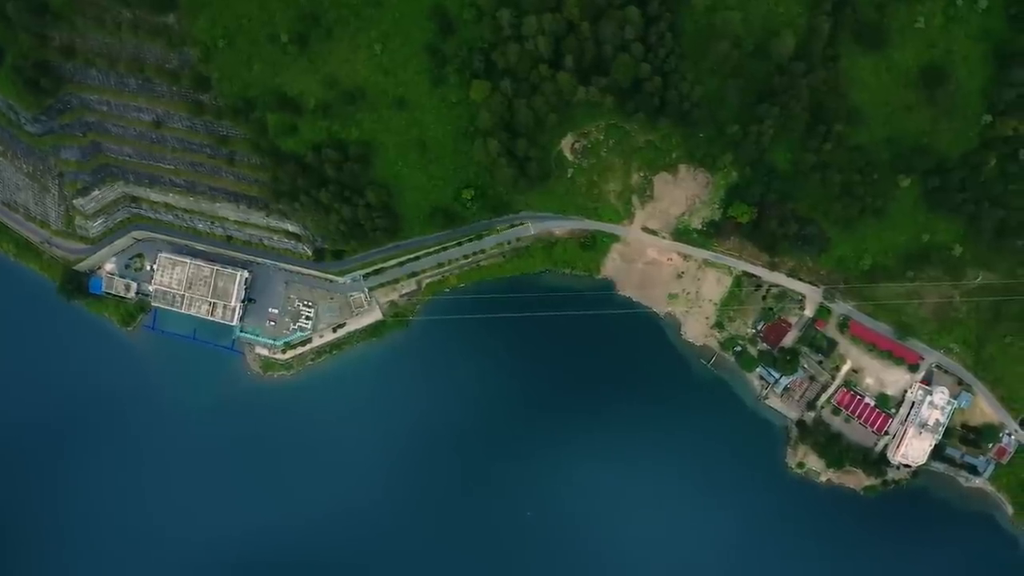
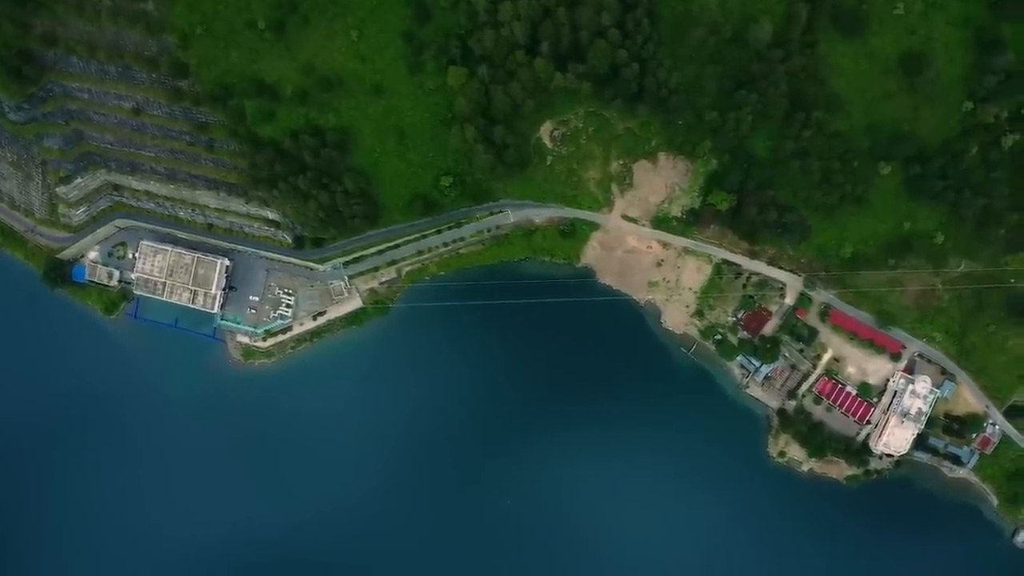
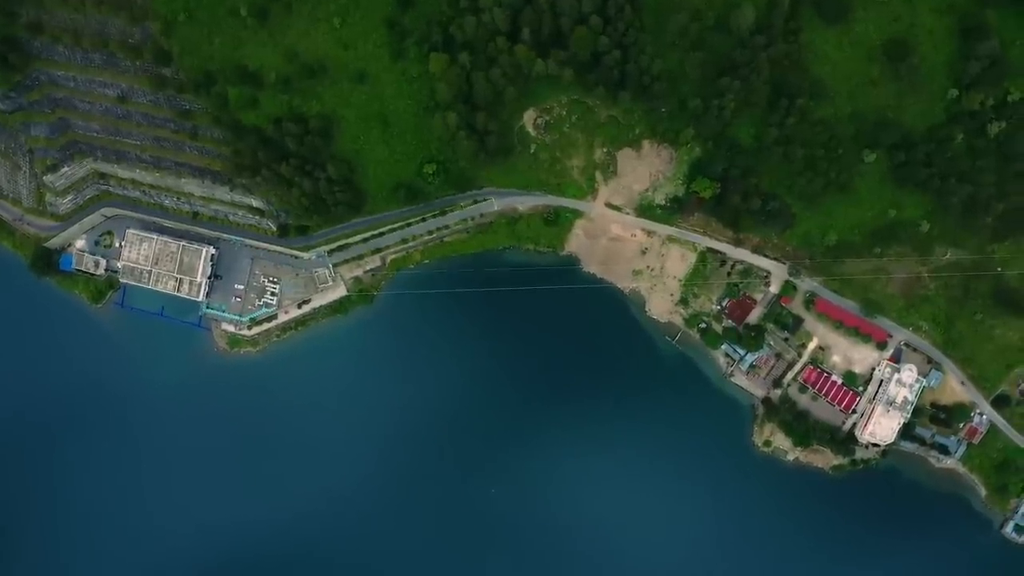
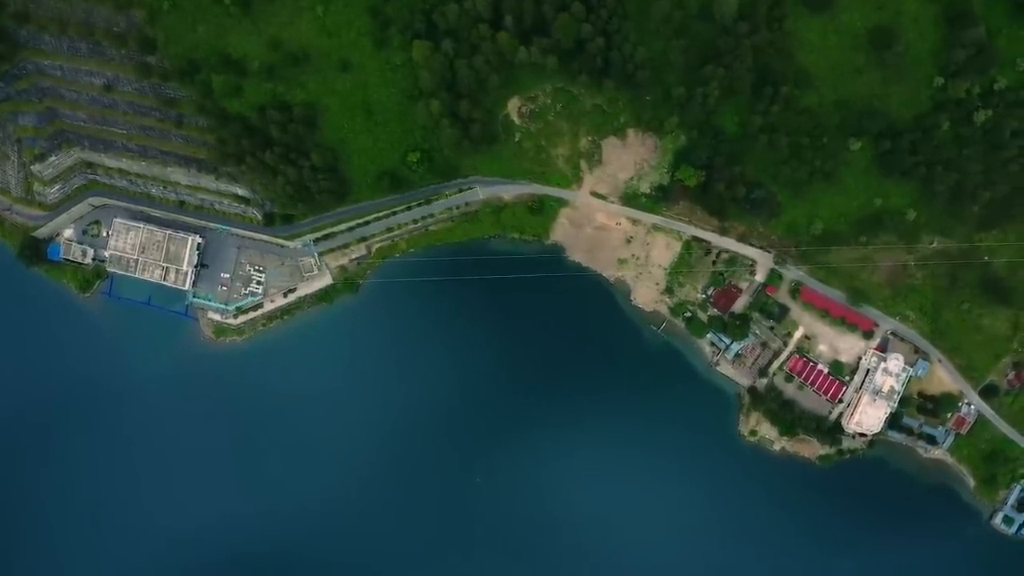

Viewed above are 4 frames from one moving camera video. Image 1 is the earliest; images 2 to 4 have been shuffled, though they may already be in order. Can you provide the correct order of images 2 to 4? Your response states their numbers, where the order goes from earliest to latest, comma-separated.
2, 3, 4
